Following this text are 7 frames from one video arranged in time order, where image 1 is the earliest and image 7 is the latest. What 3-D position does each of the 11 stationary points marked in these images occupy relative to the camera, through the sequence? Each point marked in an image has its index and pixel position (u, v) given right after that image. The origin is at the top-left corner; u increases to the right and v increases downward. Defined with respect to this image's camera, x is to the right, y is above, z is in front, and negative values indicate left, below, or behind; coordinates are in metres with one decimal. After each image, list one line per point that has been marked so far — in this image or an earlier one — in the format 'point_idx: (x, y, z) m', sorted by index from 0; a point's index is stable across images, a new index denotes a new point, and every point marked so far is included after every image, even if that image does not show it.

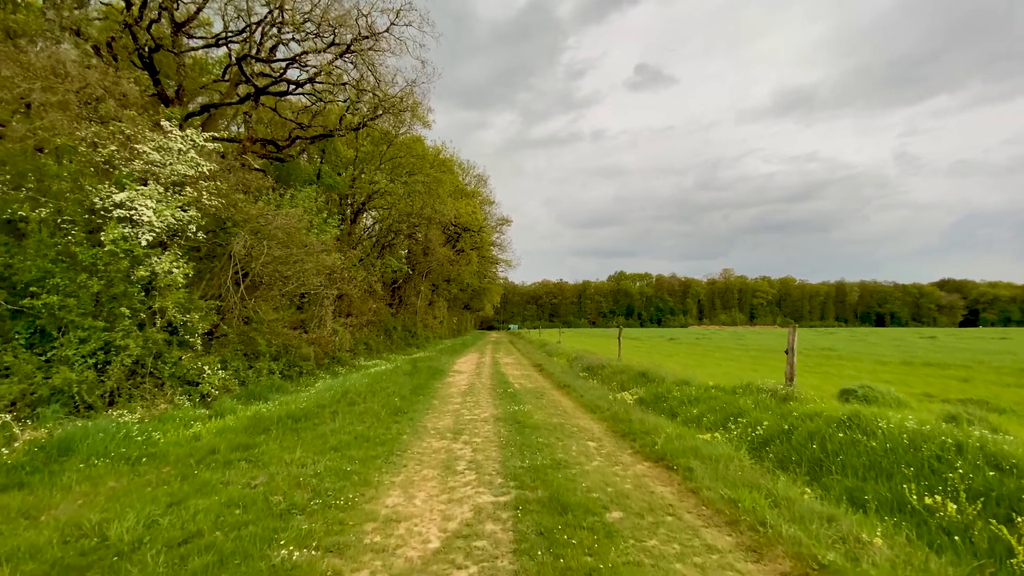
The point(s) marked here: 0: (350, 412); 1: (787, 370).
0: (-3.2, -2.5, +9.2) m
1: (+5.1, -1.5, +8.7) m
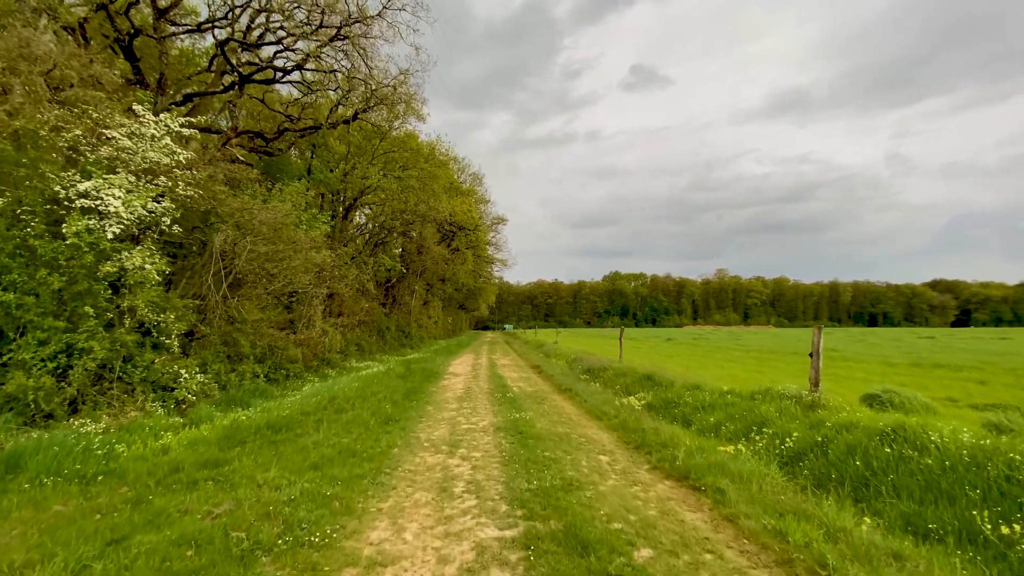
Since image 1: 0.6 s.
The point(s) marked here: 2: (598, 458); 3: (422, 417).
0: (-3.2, -2.4, +8.5) m
1: (+5.1, -1.5, +8.0) m
2: (+1.2, -2.3, +6.4) m
3: (-1.7, -2.5, +9.1) m
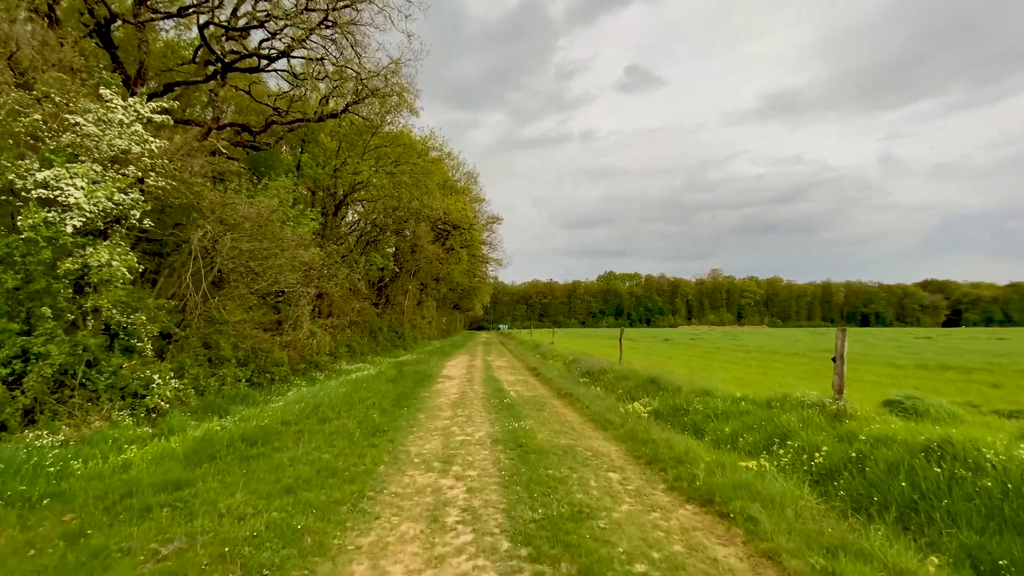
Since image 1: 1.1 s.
0: (-3.2, -2.4, +7.8) m
1: (+5.1, -1.5, +7.4) m
2: (+1.2, -2.3, +5.7) m
3: (-1.8, -2.5, +8.4) m
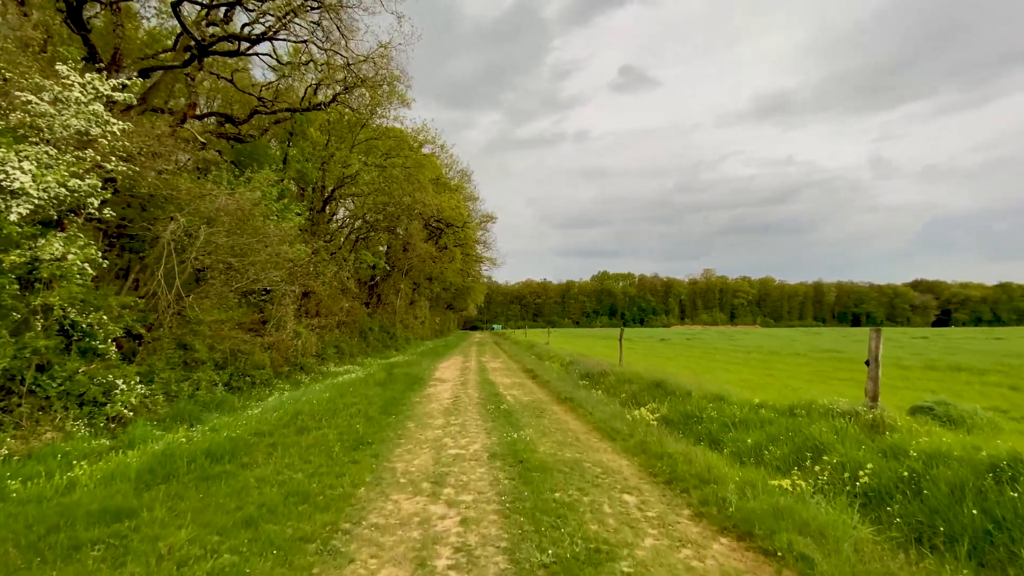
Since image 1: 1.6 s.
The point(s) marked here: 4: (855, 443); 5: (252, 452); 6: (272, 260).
0: (-3.2, -2.3, +6.9) m
1: (+5.1, -1.4, +6.7) m
2: (+1.2, -2.3, +5.0) m
3: (-1.8, -2.4, +7.6) m
4: (+4.3, -1.9, +5.8) m
5: (-3.7, -2.4, +6.7) m
6: (-7.2, +0.8, +14.0) m
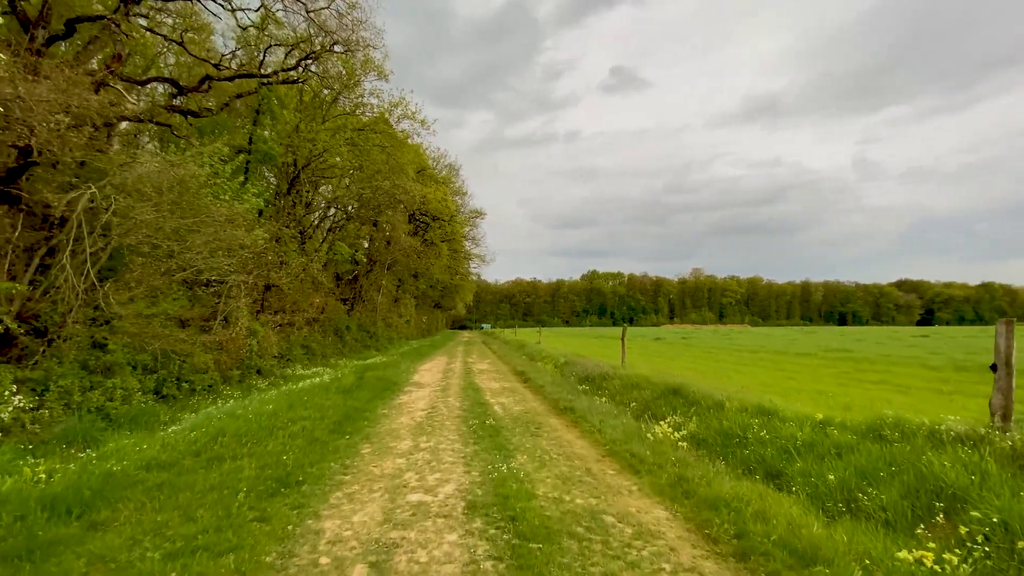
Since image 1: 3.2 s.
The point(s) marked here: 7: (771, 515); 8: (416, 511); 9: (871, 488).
0: (-3.4, -2.1, +4.9) m
1: (+4.9, -1.2, +4.8) m
2: (+1.1, -2.0, +3.0) m
3: (-1.9, -2.2, +5.5) m
4: (+4.1, -1.7, +3.9) m
5: (-3.9, -2.1, +4.7) m
6: (-7.5, +1.1, +11.9) m
7: (+2.3, -2.0, +4.1) m
8: (-0.9, -2.0, +4.3) m
9: (+3.5, -1.9, +4.6) m
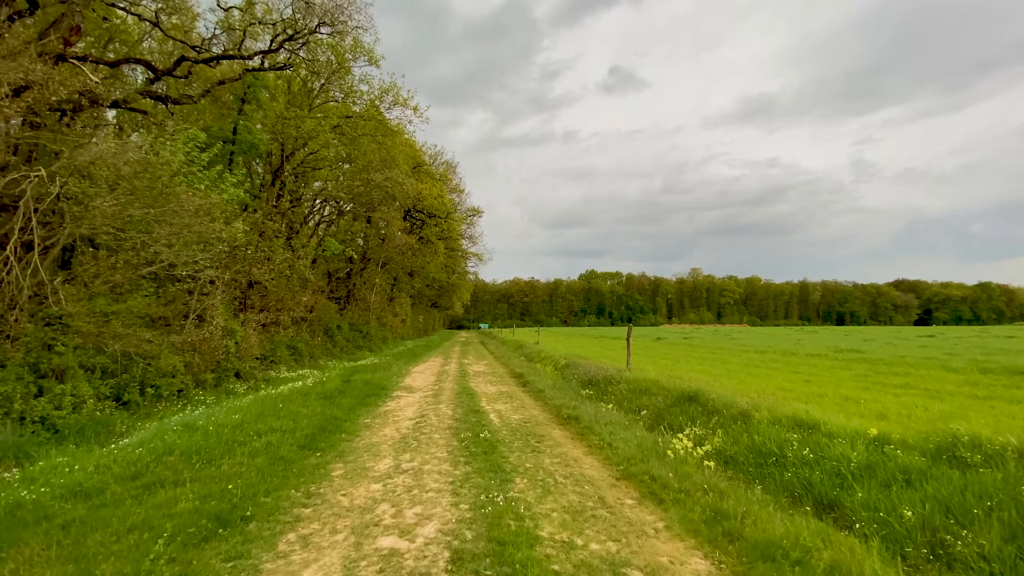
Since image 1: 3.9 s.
0: (-3.4, -2.0, +3.9) m
1: (+4.9, -1.1, +3.8) m
2: (+1.1, -1.9, +2.0) m
3: (-2.0, -2.1, +4.5) m
4: (+4.1, -1.6, +3.0) m
5: (-3.9, -2.0, +3.7) m
6: (-7.5, +1.2, +10.8) m
7: (+2.3, -1.9, +3.2) m
8: (-0.9, -2.0, +3.3) m
9: (+3.5, -1.9, +3.7) m
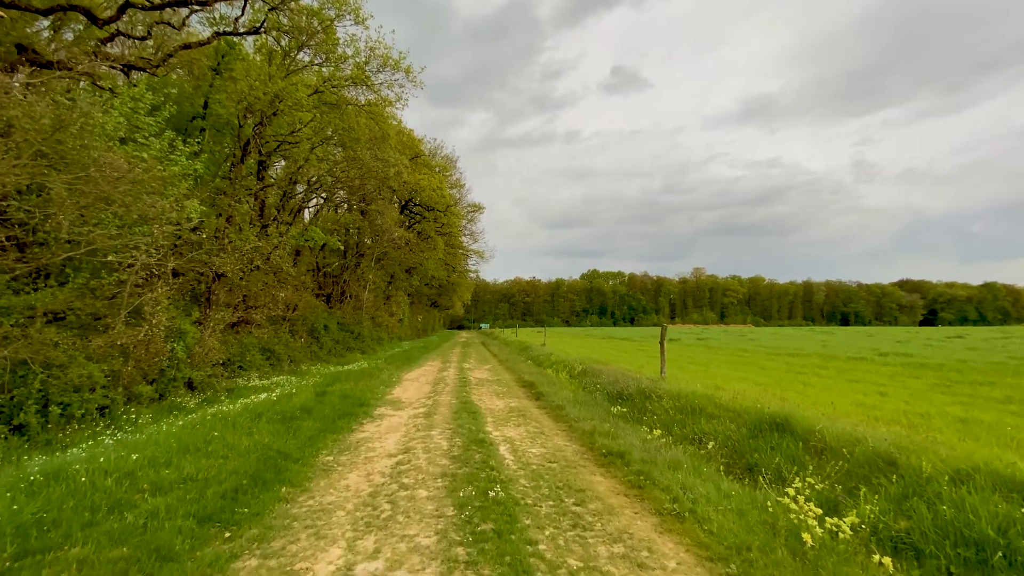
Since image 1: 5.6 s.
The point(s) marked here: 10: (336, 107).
0: (-3.1, -1.8, +1.5) m
1: (+5.2, -0.9, +1.5) m
2: (+1.3, -1.7, -0.3) m
3: (-1.7, -1.9, +2.2) m
4: (+4.4, -1.4, +0.6) m
5: (-3.6, -1.8, +1.3) m
6: (-7.3, +1.4, +8.5) m
7: (+2.5, -1.7, +0.8) m
8: (-0.7, -1.8, +1.0) m
9: (+3.7, -1.7, +1.3) m
10: (-6.6, +6.8, +17.6) m
